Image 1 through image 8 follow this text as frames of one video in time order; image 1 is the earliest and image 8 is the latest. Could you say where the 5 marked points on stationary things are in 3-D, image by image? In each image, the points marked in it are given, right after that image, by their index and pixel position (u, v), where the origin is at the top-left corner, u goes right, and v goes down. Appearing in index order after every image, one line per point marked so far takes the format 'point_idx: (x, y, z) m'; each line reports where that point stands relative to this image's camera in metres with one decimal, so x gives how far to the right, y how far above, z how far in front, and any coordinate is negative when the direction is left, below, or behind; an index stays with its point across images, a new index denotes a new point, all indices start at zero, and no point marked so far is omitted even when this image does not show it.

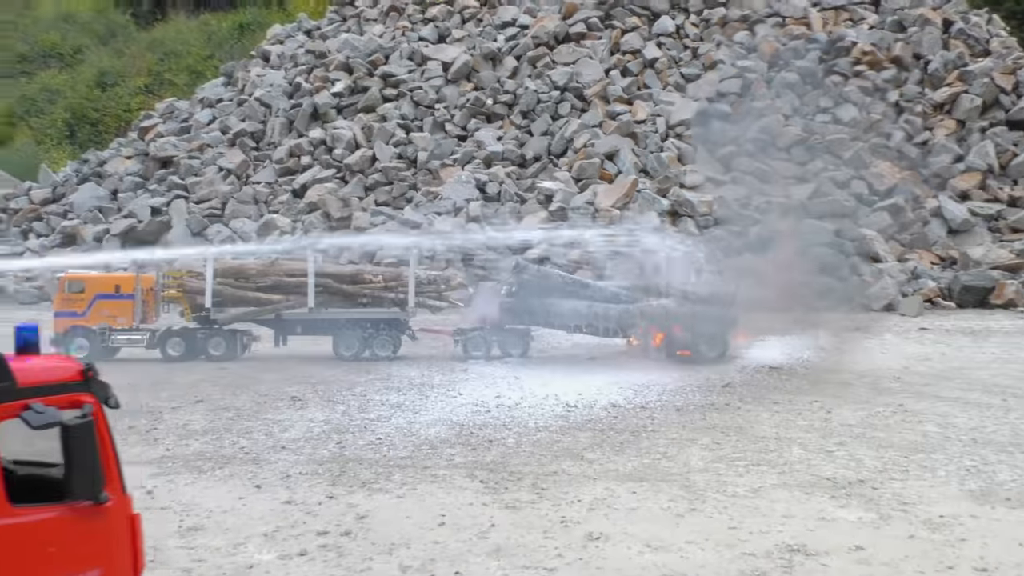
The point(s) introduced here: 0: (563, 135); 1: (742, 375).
0: (+0.4, +2.9, +16.7) m
1: (+2.3, -0.9, +9.1) m
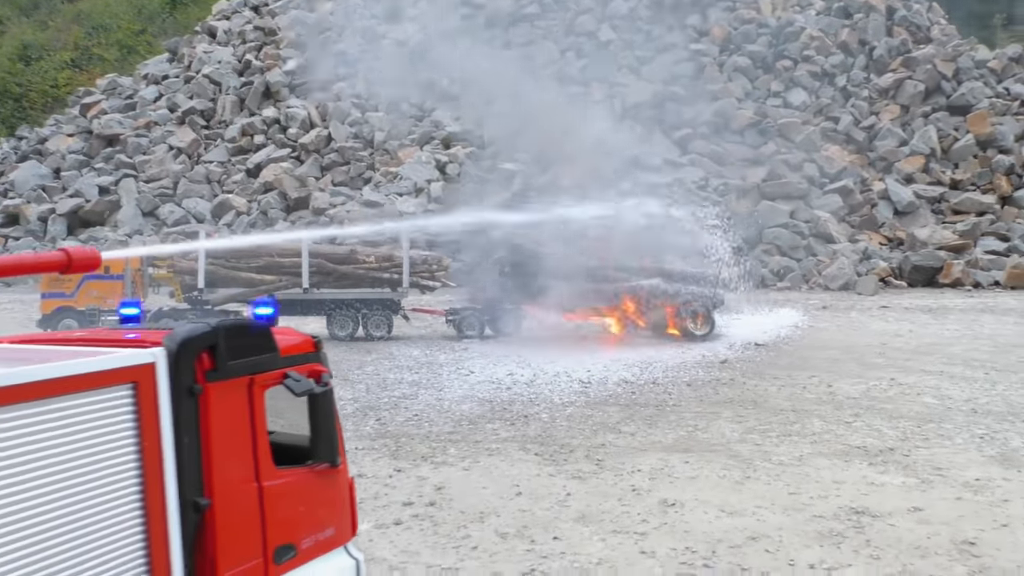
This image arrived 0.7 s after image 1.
0: (-0.1, +3.2, +16.7) m
1: (+2.3, -0.7, +9.4) m
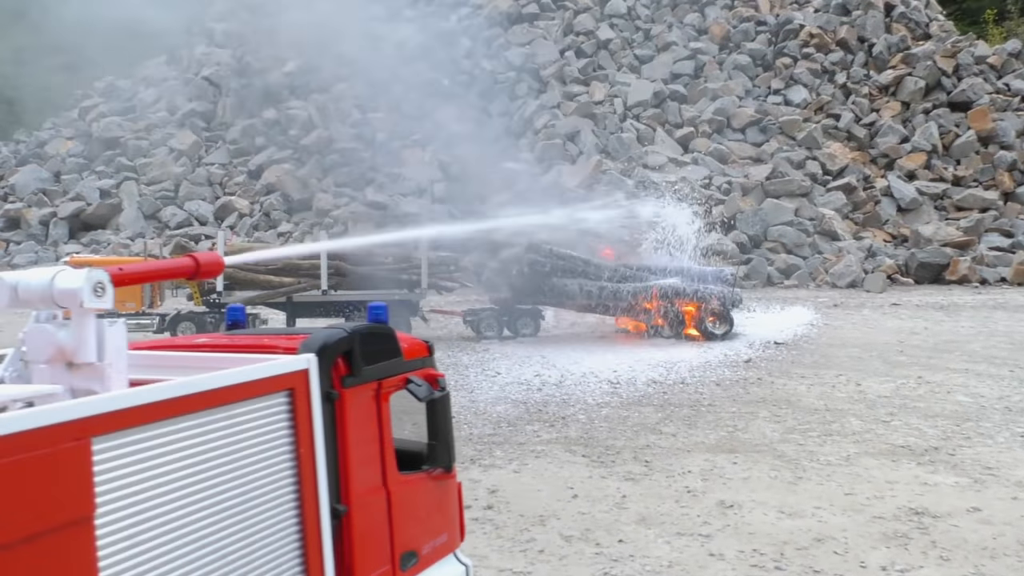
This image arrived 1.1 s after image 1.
0: (0.0, +3.2, +16.7) m
1: (+2.6, -0.7, +9.4) m
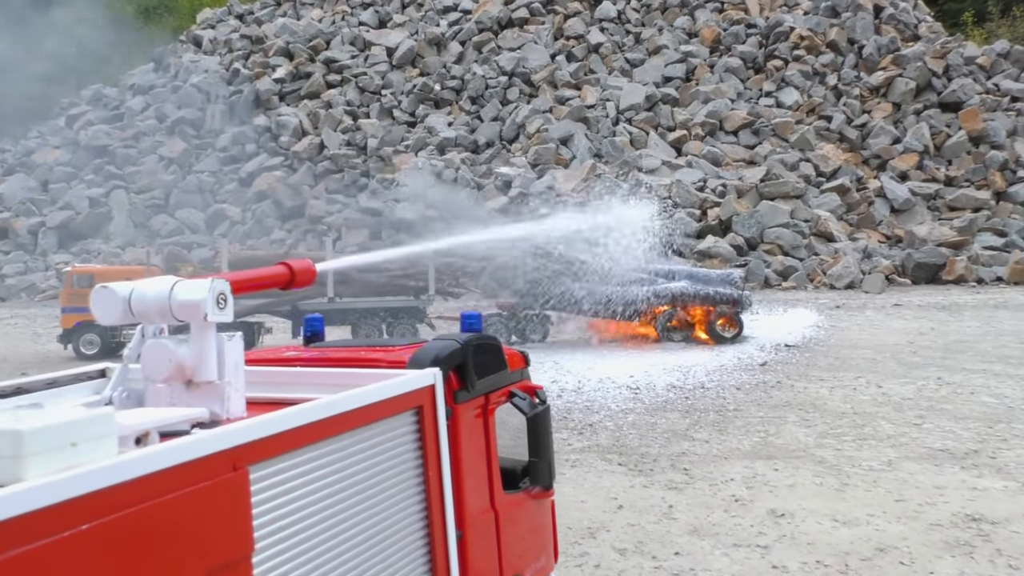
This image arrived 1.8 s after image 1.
0: (0.0, +3.1, +16.6) m
1: (+2.7, -0.7, +9.3) m
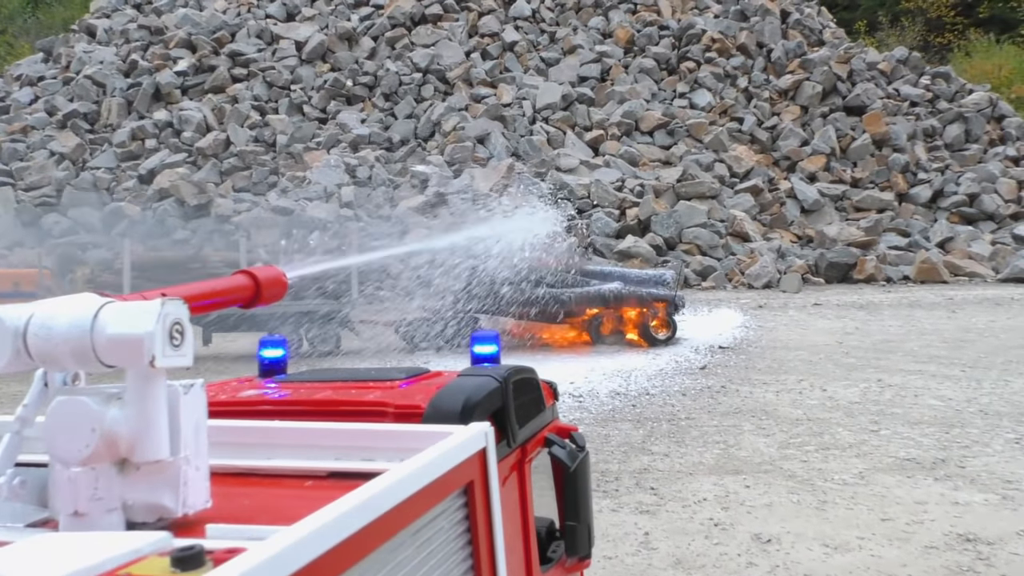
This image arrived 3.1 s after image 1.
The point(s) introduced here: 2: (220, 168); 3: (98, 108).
0: (-1.5, +3.1, +16.1) m
1: (+2.0, -0.7, +9.1) m
2: (-5.0, +2.1, +15.3) m
3: (-8.2, +3.6, +17.6) m
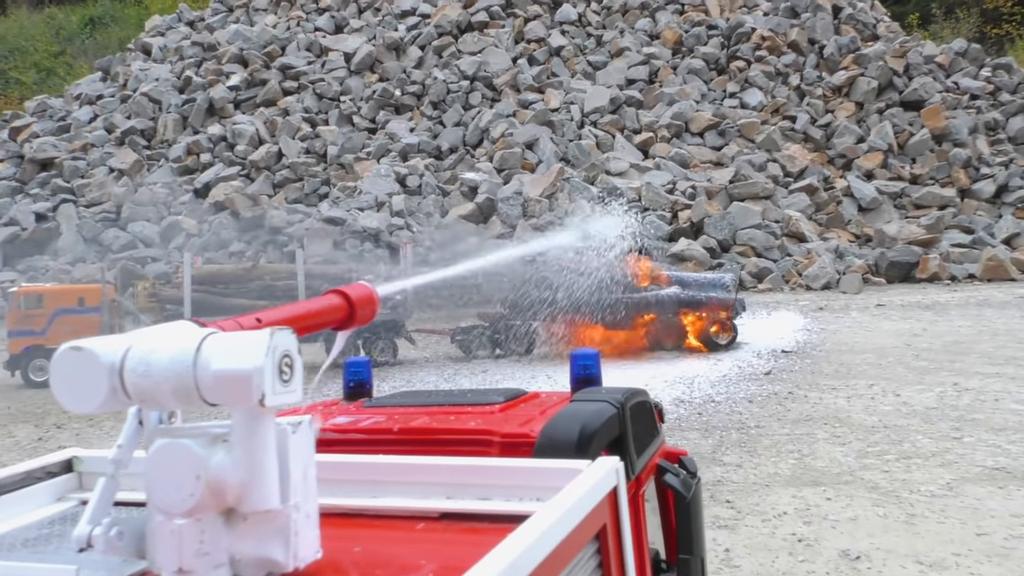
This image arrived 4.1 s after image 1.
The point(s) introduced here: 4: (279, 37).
0: (-0.6, +3.0, +16.1) m
1: (+2.6, -0.7, +8.9) m
2: (-4.2, +1.9, +15.4) m
3: (-7.2, +3.3, +18.0) m
4: (-5.2, +5.6, +19.9) m
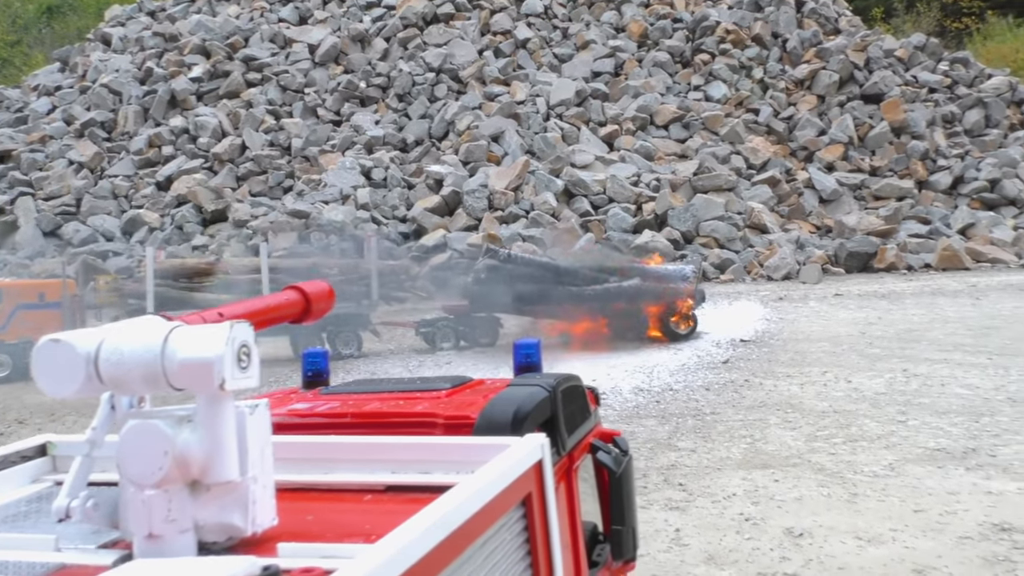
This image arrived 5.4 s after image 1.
0: (-1.2, +3.1, +16.1) m
1: (+2.2, -0.7, +9.1) m
2: (-4.8, +2.0, +15.4) m
3: (-7.9, +3.4, +17.8) m
4: (-6.0, +5.8, +19.7) m
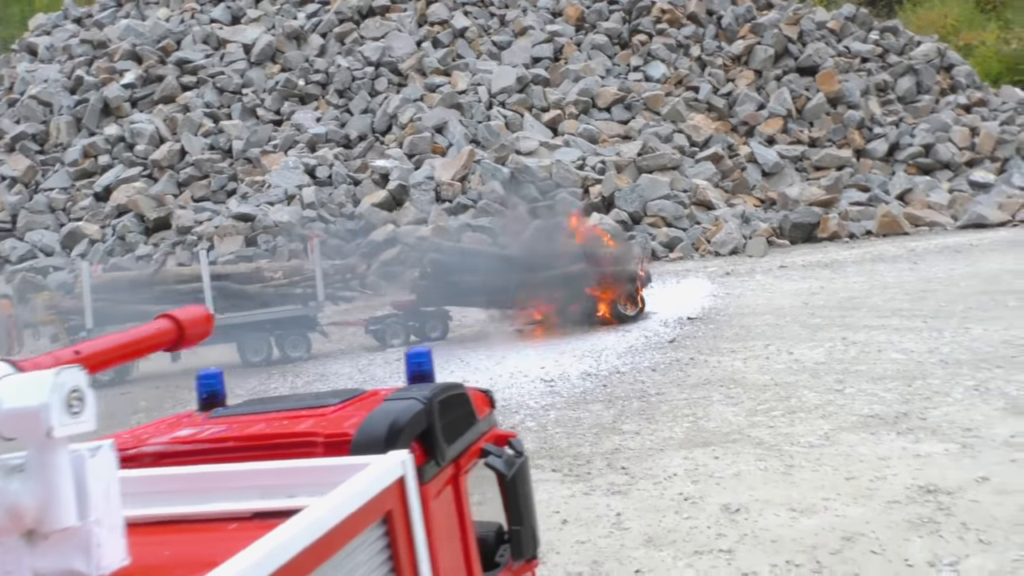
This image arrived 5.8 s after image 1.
0: (-2.3, +3.2, +16.0) m
1: (+1.7, -0.4, +9.2) m
2: (-5.7, +1.8, +15.1) m
3: (-9.1, +3.1, +17.4) m
4: (-7.4, +5.6, +19.4) m
